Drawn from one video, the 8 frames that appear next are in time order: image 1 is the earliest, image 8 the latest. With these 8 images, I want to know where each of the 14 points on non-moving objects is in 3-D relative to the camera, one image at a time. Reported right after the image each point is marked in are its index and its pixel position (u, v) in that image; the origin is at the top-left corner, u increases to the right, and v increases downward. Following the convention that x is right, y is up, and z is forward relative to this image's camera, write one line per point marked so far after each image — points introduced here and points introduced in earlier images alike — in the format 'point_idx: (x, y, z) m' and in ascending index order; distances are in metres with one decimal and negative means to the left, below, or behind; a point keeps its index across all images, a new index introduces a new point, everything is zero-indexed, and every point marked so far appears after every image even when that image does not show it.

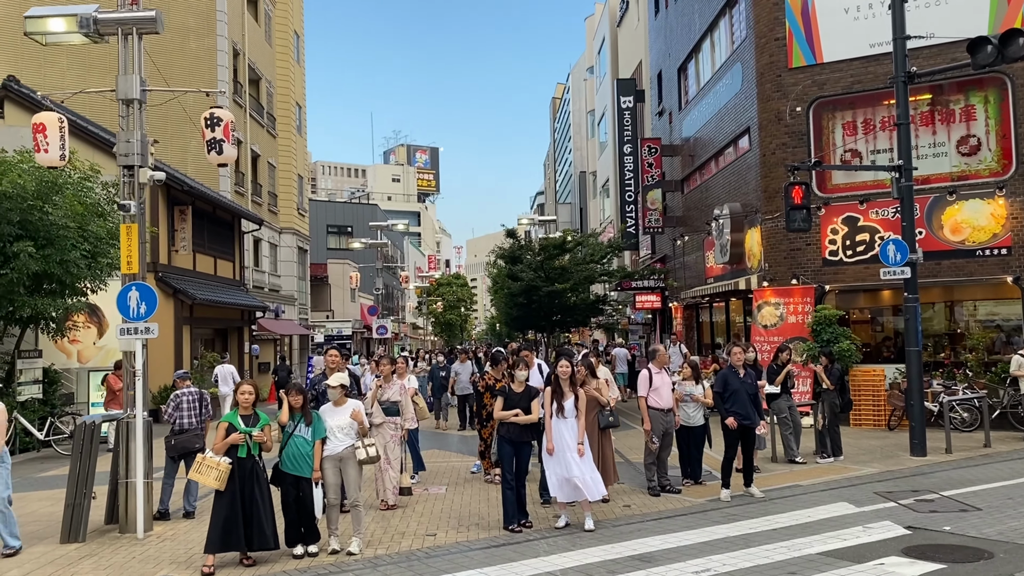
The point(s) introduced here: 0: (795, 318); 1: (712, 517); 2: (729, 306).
0: (+4.9, -0.5, +15.4) m
1: (+1.9, -2.2, +8.6) m
2: (+4.8, -0.4, +19.7) m
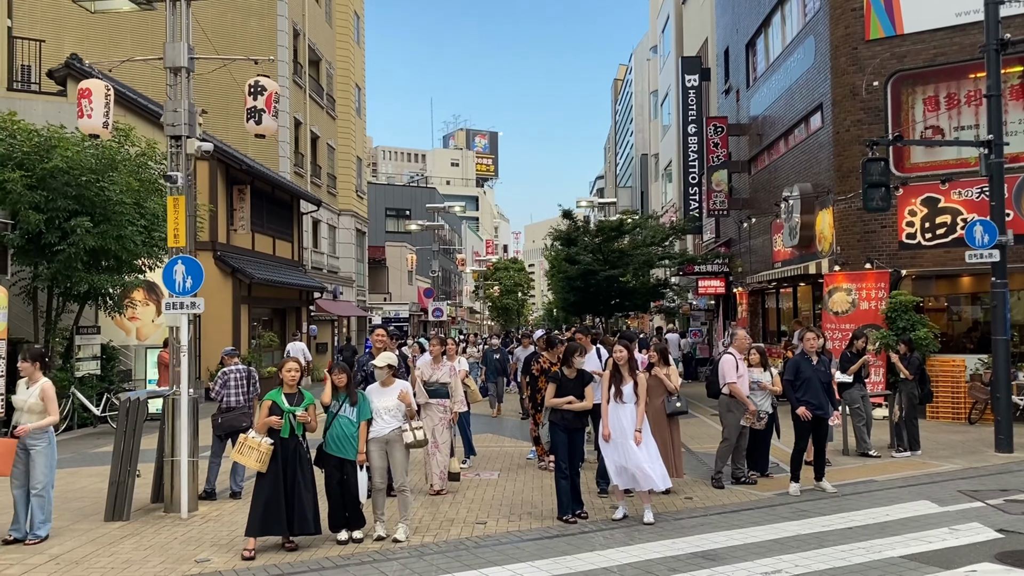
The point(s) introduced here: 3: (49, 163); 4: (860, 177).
0: (+5.8, -0.3, +14.6) m
1: (+2.4, -2.0, +8.0) m
2: (+6.1, -0.1, +18.9) m
3: (-7.0, +1.9, +13.5) m
4: (+5.9, +1.9, +15.1) m
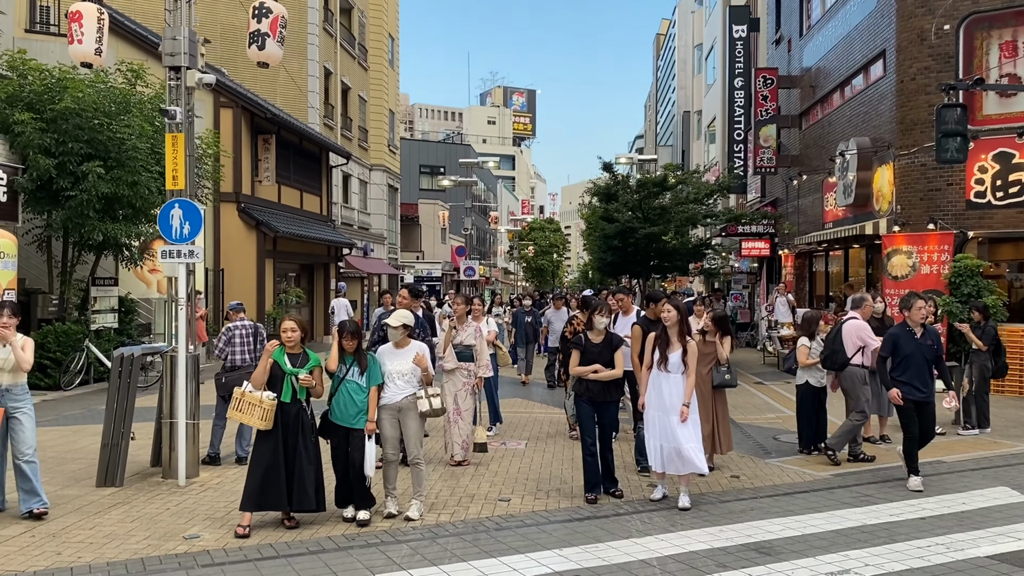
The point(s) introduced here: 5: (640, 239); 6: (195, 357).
0: (+6.3, +0.3, +13.6) m
1: (+2.6, -1.7, +7.1) m
2: (+6.7, +0.7, +17.7) m
3: (-6.5, +2.6, +12.8) m
4: (+6.5, +2.5, +14.0) m
5: (+2.8, +1.1, +18.9) m
6: (-2.7, -0.6, +7.7) m
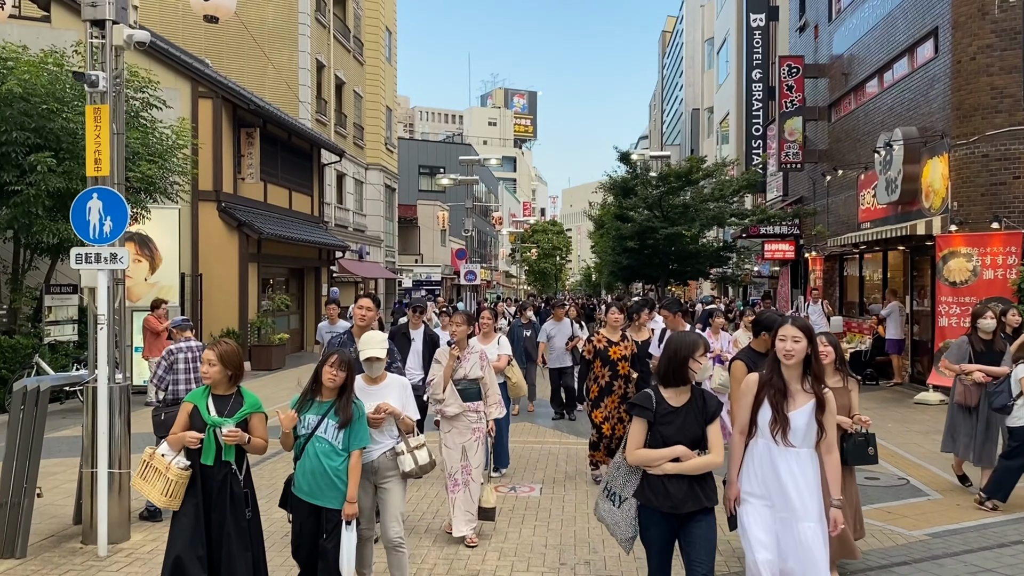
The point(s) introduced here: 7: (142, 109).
0: (+6.4, +0.2, +11.9) m
1: (+2.7, -1.8, +5.5) m
2: (+6.8, +0.6, +16.1) m
3: (-6.4, +2.5, +11.2) m
4: (+6.5, +2.4, +12.3) m
5: (+2.9, +0.9, +17.3) m
6: (-2.6, -0.7, +6.1) m
7: (-5.6, +2.7, +13.5) m
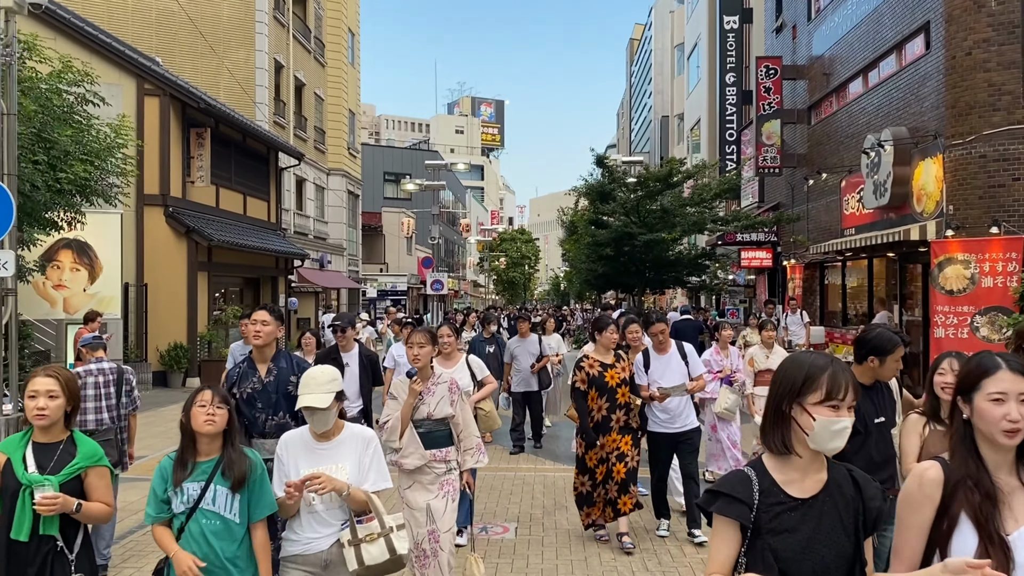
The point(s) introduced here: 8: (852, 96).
0: (+6.0, +0.1, +11.2) m
1: (+2.6, -1.8, +4.6) m
2: (+6.3, +0.4, +15.4) m
3: (-6.8, +2.4, +10.0) m
4: (+6.1, +2.3, +11.6) m
5: (+2.3, +0.8, +16.4) m
6: (-2.8, -0.8, +5.0) m
7: (-6.0, +2.6, +12.4) m
8: (+6.2, +3.5, +16.1) m
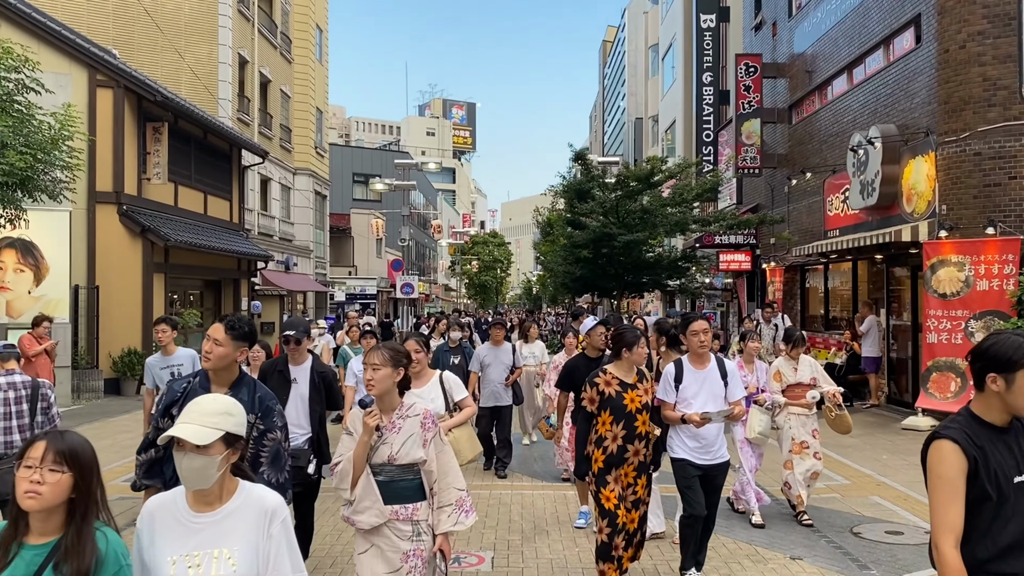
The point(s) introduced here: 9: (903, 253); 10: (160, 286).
0: (+5.7, 0.0, +10.7) m
1: (+2.5, -1.8, +4.0) m
2: (+5.8, +0.4, +14.9) m
3: (-7.0, +2.4, +9.1) m
4: (+5.8, +2.2, +11.1) m
5: (+1.8, +0.7, +15.8) m
6: (-2.9, -0.8, +4.2) m
7: (-6.4, +2.5, +11.5) m
8: (+5.7, +3.4, +15.7) m
9: (+5.7, +0.5, +12.9) m
10: (-6.7, 0.0, +16.9) m
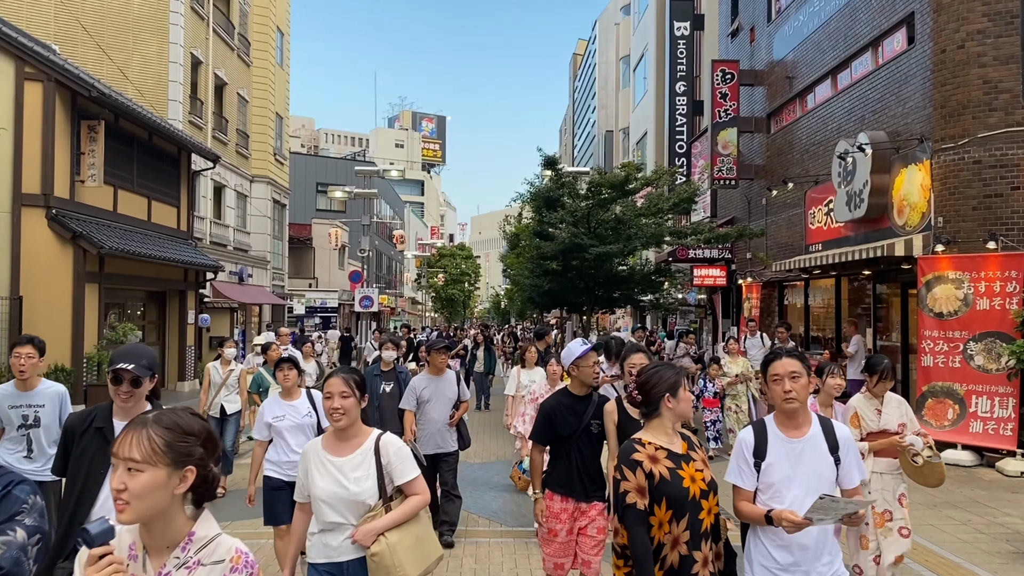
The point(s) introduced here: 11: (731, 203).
0: (+5.3, -0.2, +9.8) m
1: (+2.3, -1.9, +3.0) m
2: (+5.3, +0.1, +14.1) m
3: (-7.4, +2.3, +7.9) m
4: (+5.4, +2.0, +10.3) m
5: (+1.2, +0.4, +14.8) m
6: (-3.1, -0.8, +3.1) m
7: (-6.8, +2.4, +10.3) m
8: (+5.1, +3.1, +14.9) m
9: (+5.2, +0.3, +12.1) m
10: (-7.3, -0.2, +15.6) m
11: (+4.9, +1.9, +19.8) m
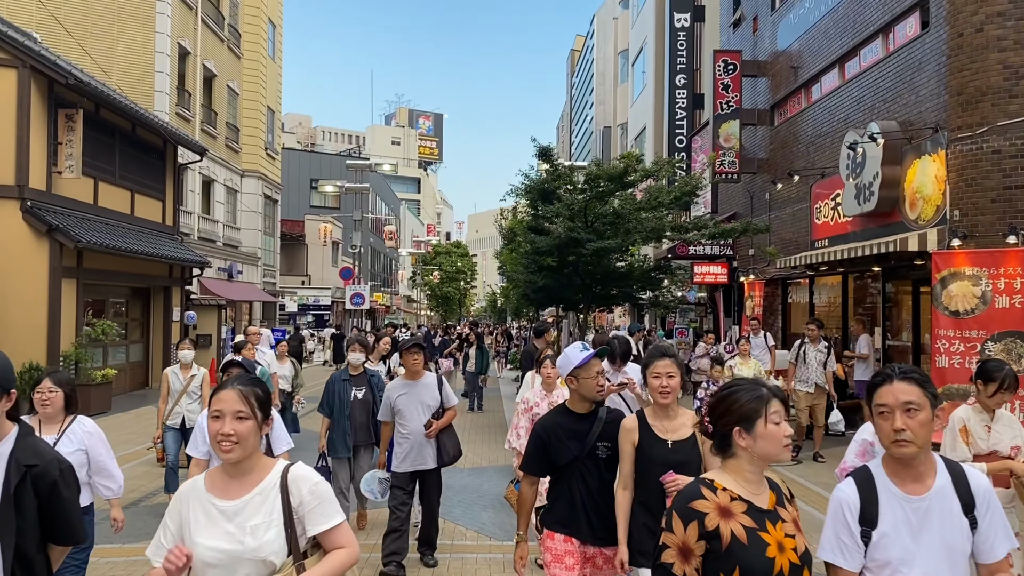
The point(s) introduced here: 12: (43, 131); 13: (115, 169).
0: (+5.2, -0.1, +9.3) m
1: (+2.2, -1.9, +2.5) m
2: (+5.2, +0.1, +13.5) m
3: (-7.5, +2.4, +7.3) m
4: (+5.3, +2.0, +9.8) m
5: (+1.1, +0.5, +14.3) m
6: (-3.2, -0.8, +2.5) m
7: (-6.9, +2.5, +9.7) m
8: (+5.0, +3.2, +14.3) m
9: (+5.1, +0.3, +11.5) m
10: (-7.4, -0.1, +15.0) m
11: (+4.8, +1.9, +19.3) m
12: (-7.6, +2.5, +14.5) m
13: (-7.6, +2.3, +17.0) m
